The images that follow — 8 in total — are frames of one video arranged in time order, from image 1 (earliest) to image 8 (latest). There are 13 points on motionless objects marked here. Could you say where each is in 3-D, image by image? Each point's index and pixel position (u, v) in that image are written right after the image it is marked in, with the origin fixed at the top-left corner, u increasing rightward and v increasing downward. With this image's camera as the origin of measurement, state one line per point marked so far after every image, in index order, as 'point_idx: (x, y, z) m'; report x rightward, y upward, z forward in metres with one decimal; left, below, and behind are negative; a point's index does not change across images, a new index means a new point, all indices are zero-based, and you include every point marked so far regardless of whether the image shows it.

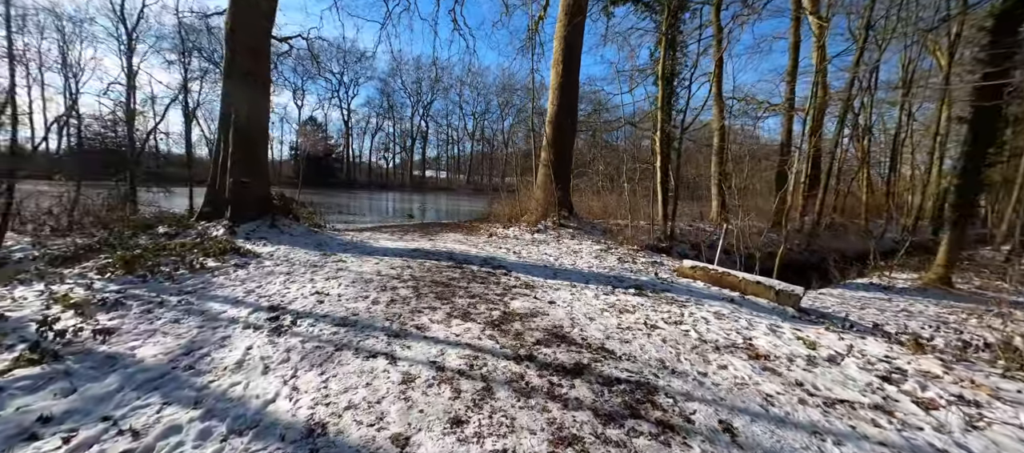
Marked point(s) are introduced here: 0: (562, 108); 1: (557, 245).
0: (+1.9, +4.2, +12.0) m
1: (+1.2, -0.5, +8.7) m
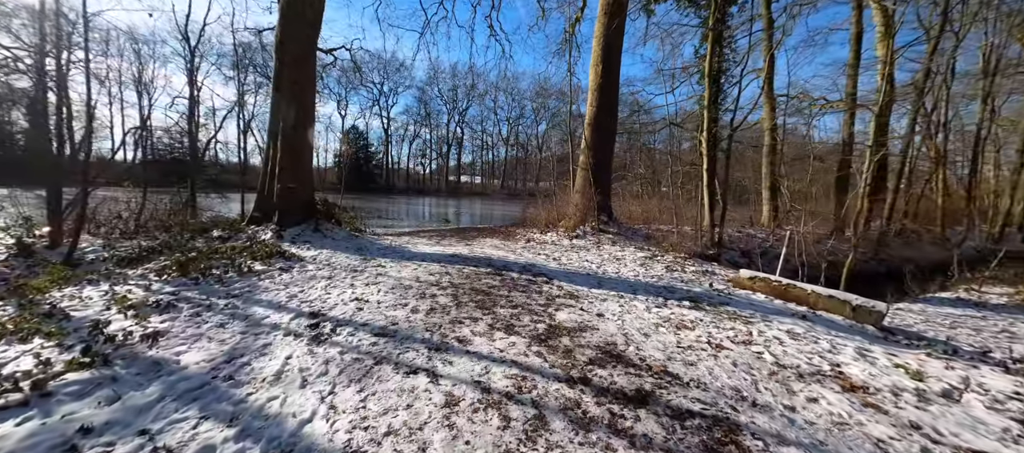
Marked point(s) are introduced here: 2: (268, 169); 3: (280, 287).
0: (+3.2, +4.0, +11.6) m
1: (+2.1, -0.6, +8.3) m
2: (-5.9, +1.4, +7.9) m
3: (-3.0, -0.8, +4.3) m
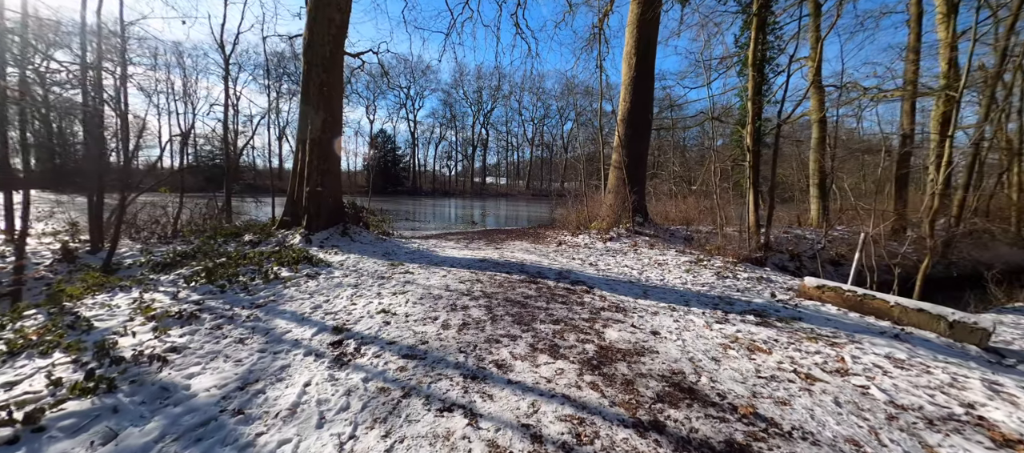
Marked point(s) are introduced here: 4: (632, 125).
0: (+4.1, +4.0, +10.9) m
1: (+2.9, -0.7, +7.7) m
2: (-5.2, +1.3, +7.9) m
3: (-2.6, -0.9, +4.1) m
4: (+4.0, +3.3, +10.9) m
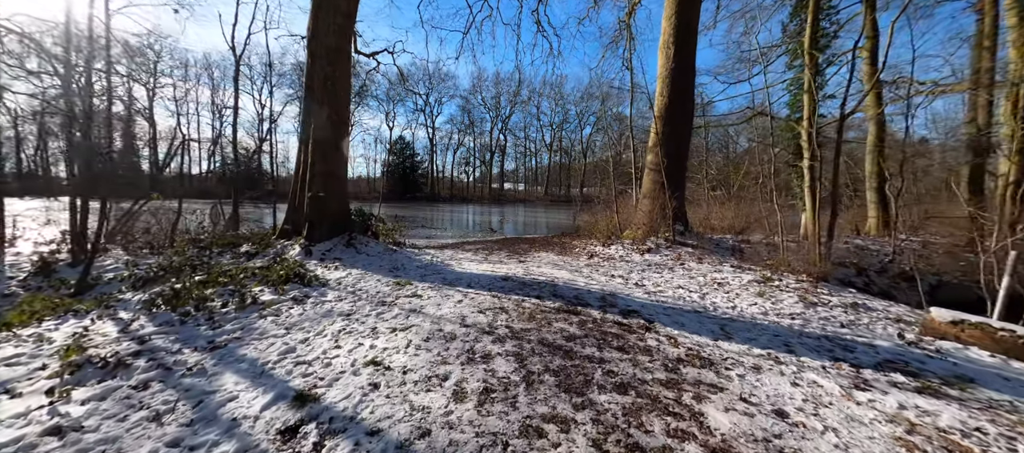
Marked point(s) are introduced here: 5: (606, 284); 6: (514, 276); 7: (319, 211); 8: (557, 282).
0: (+4.8, +3.7, +9.8) m
1: (+3.4, -0.9, +6.5) m
2: (-4.6, +1.1, +7.2) m
3: (-2.2, -1.0, +3.2) m
4: (+4.7, +3.0, +9.7) m
5: (+1.5, -0.9, +5.2) m
6: (0.0, -0.8, +5.5) m
7: (-3.9, +0.3, +6.8) m
8: (+0.7, -0.9, +5.2) m
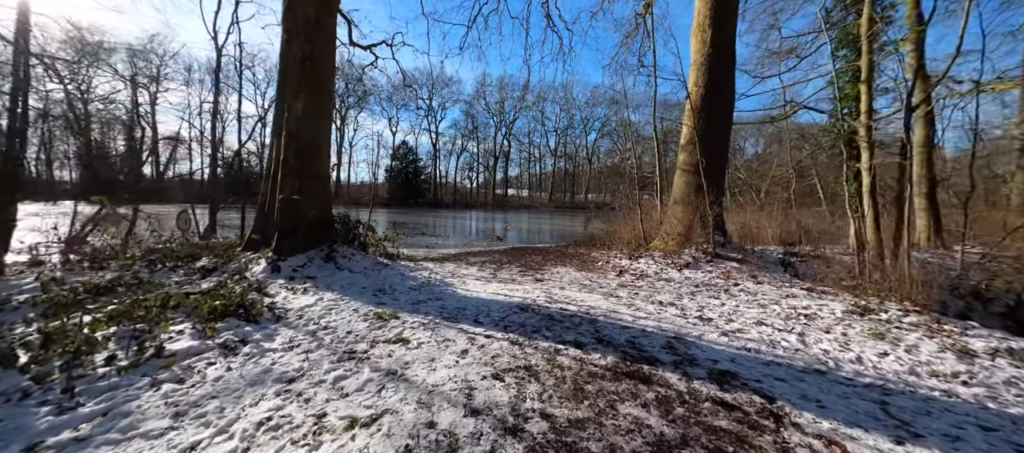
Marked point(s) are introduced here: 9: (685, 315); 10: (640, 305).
0: (+5.1, +3.4, +8.5) m
1: (+3.7, -1.1, +5.2) m
2: (-4.3, +0.9, +5.9) m
3: (-2.0, -1.1, +1.9) m
4: (+5.0, +2.8, +8.4) m
5: (+1.7, -1.1, +3.9) m
6: (+0.3, -1.0, +4.2) m
7: (-3.7, +0.1, +5.5) m
8: (+1.0, -1.0, +3.9) m
9: (+2.2, -1.1, +4.2) m
10: (+1.7, -1.0, +4.5) m
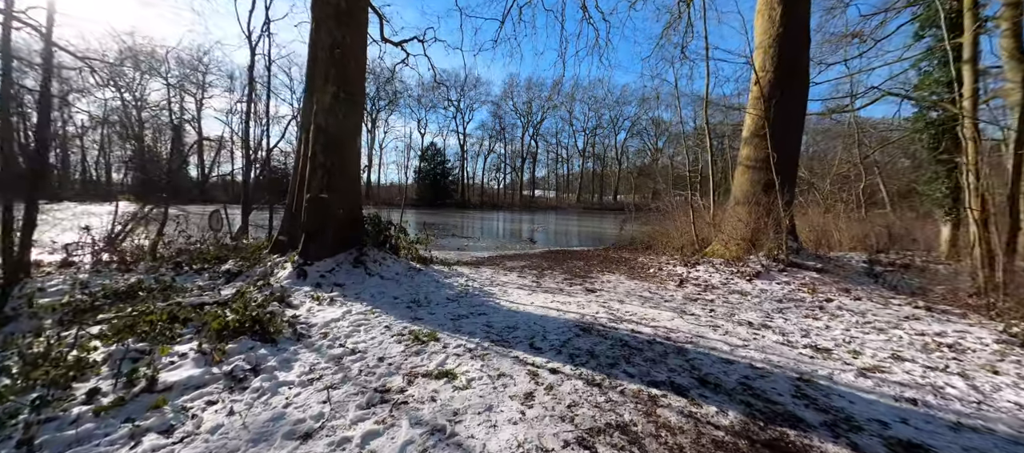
0: (+6.0, +3.4, +7.4) m
1: (+4.3, -1.1, +4.2) m
2: (-3.6, +0.9, +5.5) m
3: (-1.5, -1.1, +1.3) m
4: (+5.9, +2.7, +7.4) m
5: (+2.3, -1.1, +3.0) m
6: (+0.9, -1.0, +3.5) m
7: (-2.9, +0.1, +5.1) m
8: (+1.5, -1.0, +3.1) m
9: (+2.8, -1.1, +3.3) m
10: (+2.3, -1.1, +3.6) m
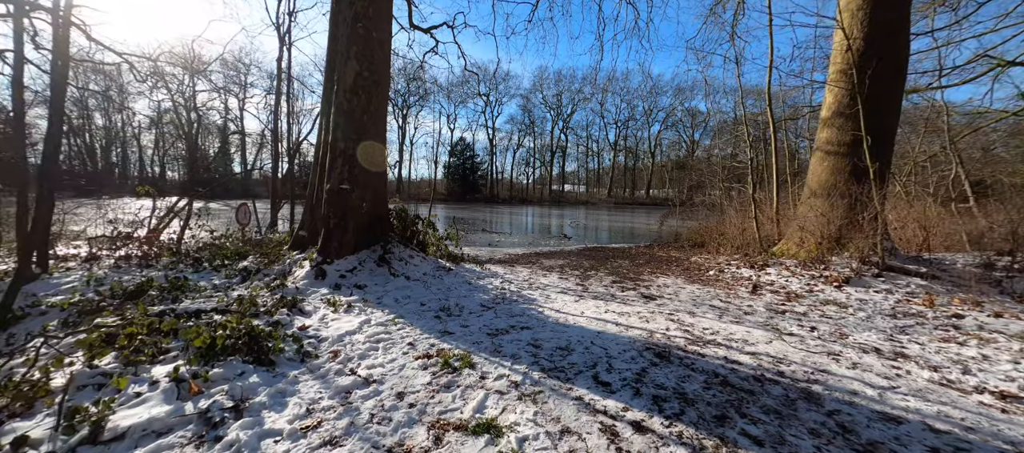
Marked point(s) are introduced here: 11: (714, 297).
0: (+6.8, +3.4, +6.1) m
1: (+4.8, -1.1, +3.2) m
2: (-3.0, +1.0, +5.1) m
3: (-1.3, -1.1, +0.7) m
4: (+6.6, +2.8, +6.1) m
5: (+2.7, -1.1, +2.2) m
6: (+1.3, -1.0, +2.7) m
7: (-2.4, +0.2, +4.6) m
8: (+1.9, -1.0, +2.3) m
9: (+3.2, -1.1, +2.4) m
10: (+2.8, -1.0, +2.7) m
11: (+2.7, -0.9, +4.4) m
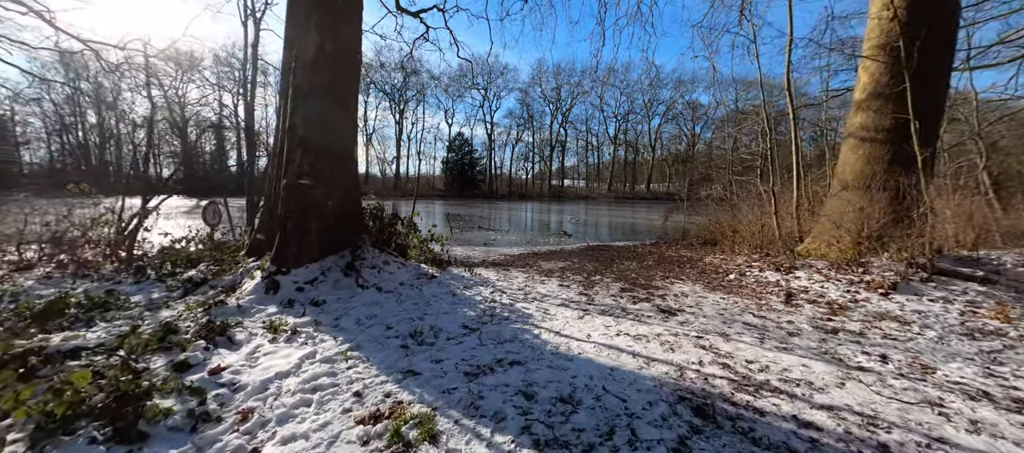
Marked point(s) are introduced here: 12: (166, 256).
0: (+6.7, +3.5, +5.4) m
1: (+4.7, -1.1, +2.4) m
2: (-3.1, +1.0, +4.4) m
3: (-1.4, -1.2, 0.0) m
4: (+6.5, +2.8, +5.4) m
5: (+2.6, -1.1, +1.5) m
6: (+1.2, -1.0, +2.0) m
7: (-2.5, +0.2, +3.9) m
8: (+1.8, -1.0, +1.5) m
9: (+3.1, -1.1, +1.7) m
10: (+2.7, -1.1, +2.0) m
11: (+2.6, -0.9, +3.7) m
12: (-5.1, -0.4, +4.9) m
